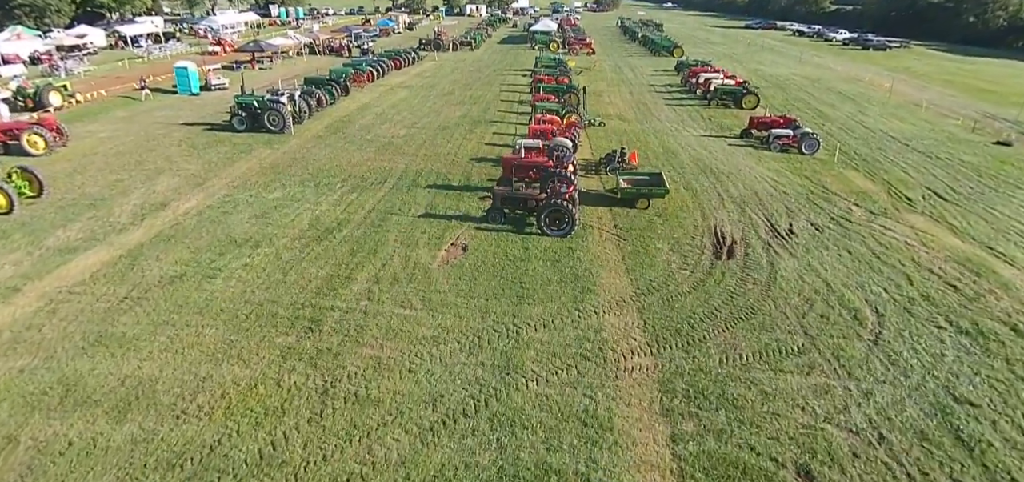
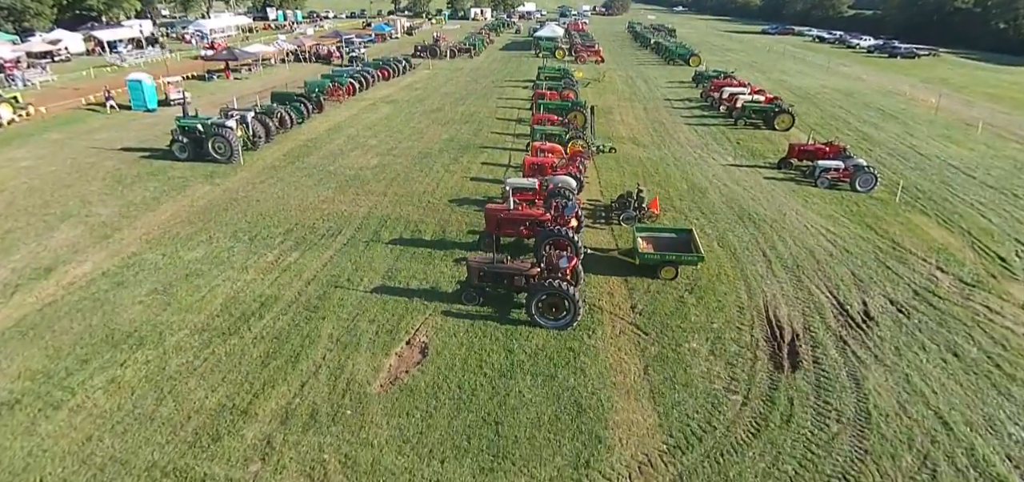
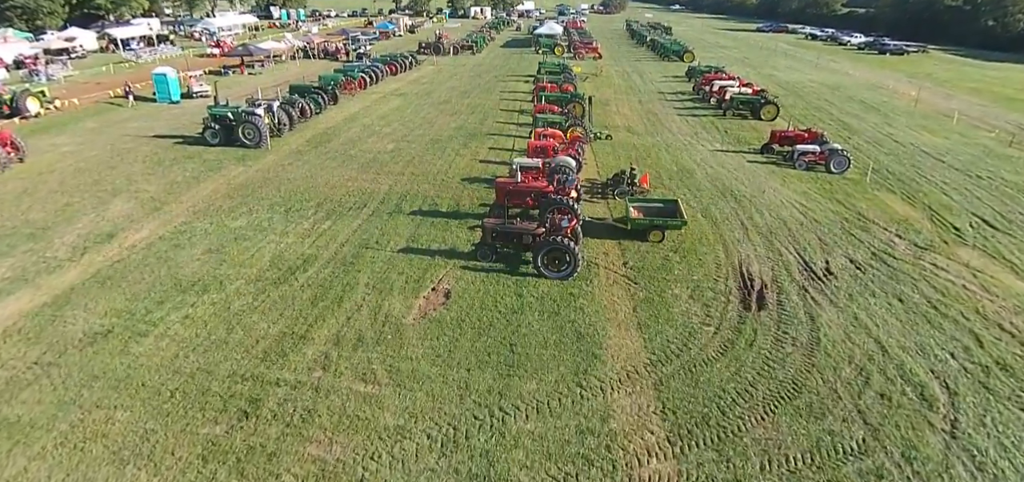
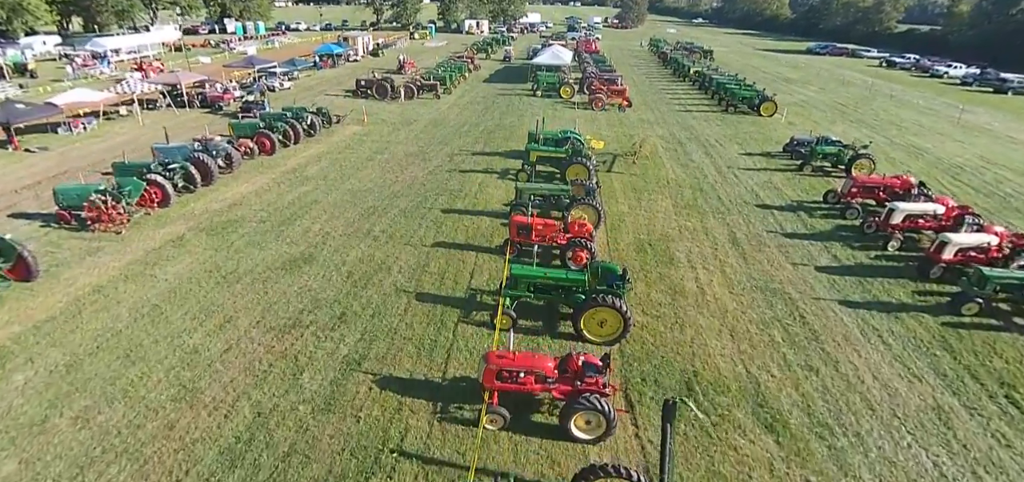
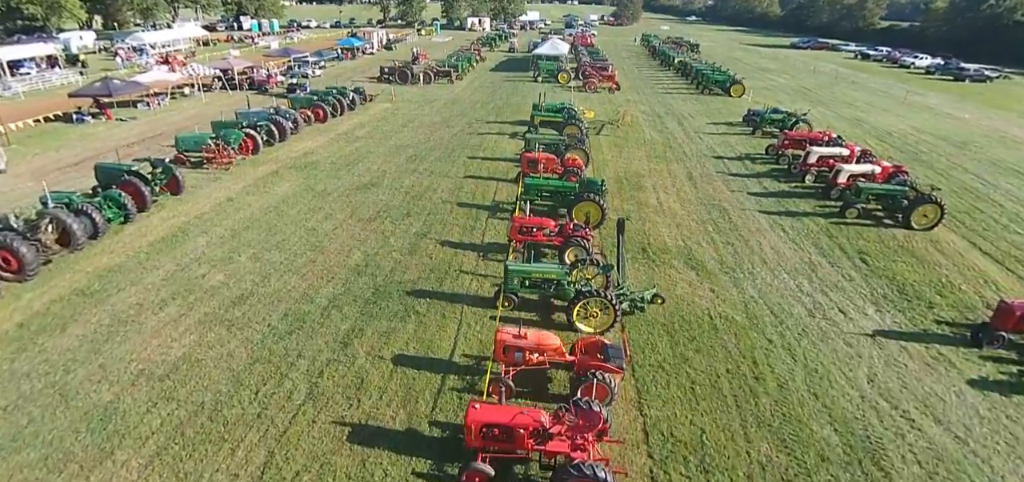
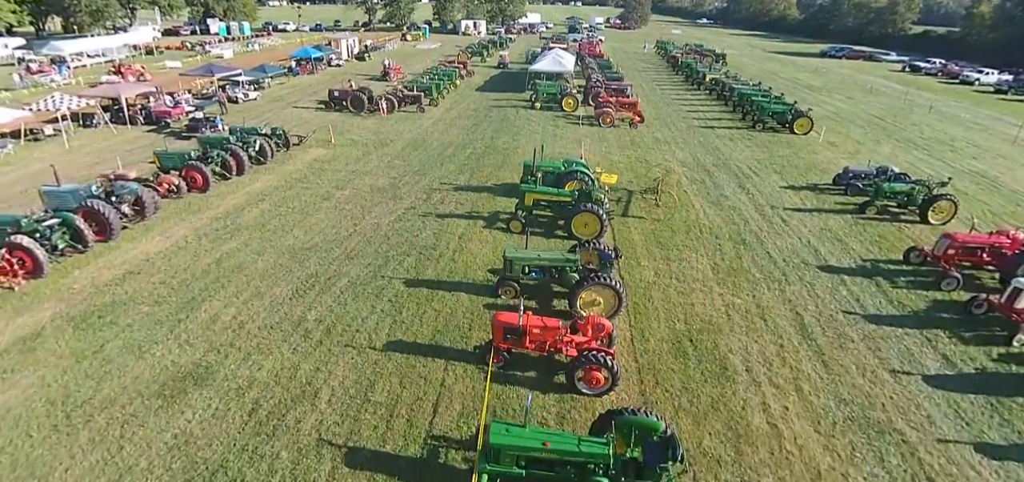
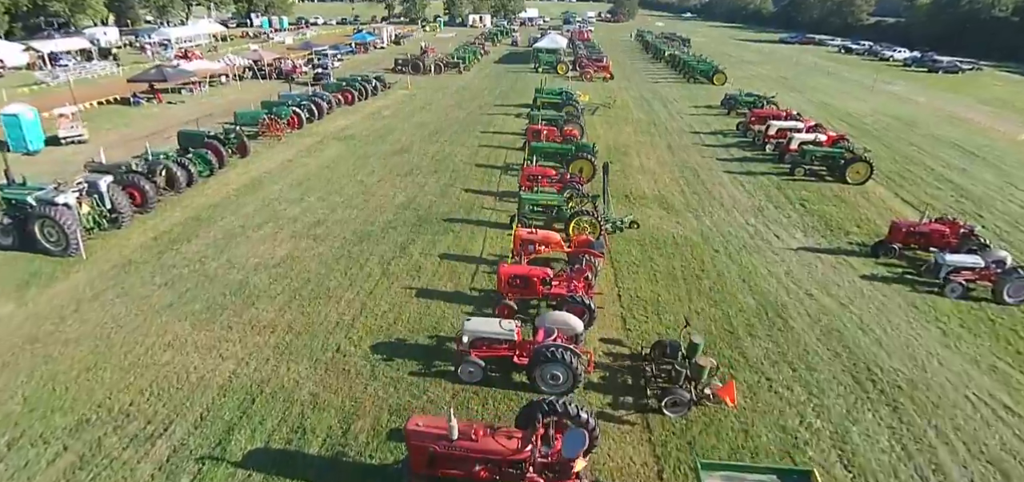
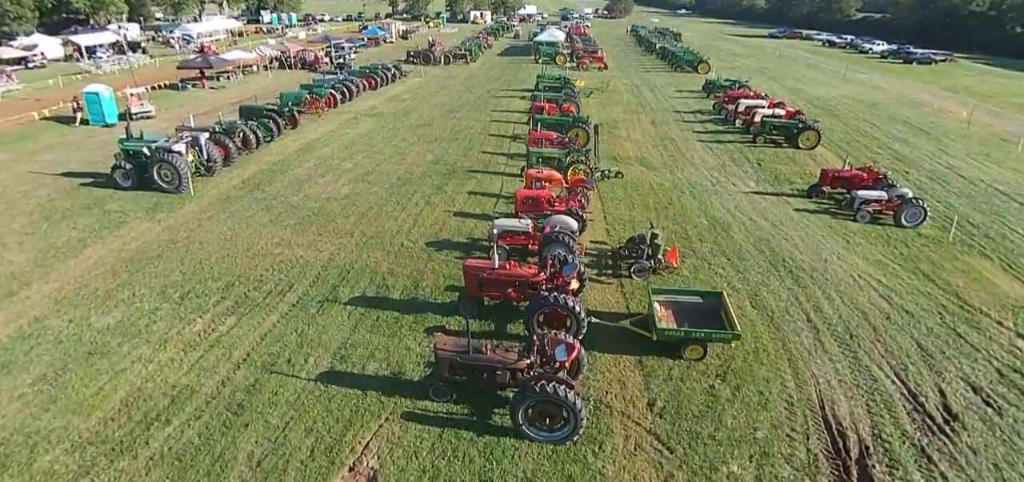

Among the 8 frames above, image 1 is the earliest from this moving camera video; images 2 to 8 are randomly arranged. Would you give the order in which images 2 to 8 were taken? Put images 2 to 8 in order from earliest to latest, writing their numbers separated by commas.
3, 2, 8, 7, 5, 4, 6
